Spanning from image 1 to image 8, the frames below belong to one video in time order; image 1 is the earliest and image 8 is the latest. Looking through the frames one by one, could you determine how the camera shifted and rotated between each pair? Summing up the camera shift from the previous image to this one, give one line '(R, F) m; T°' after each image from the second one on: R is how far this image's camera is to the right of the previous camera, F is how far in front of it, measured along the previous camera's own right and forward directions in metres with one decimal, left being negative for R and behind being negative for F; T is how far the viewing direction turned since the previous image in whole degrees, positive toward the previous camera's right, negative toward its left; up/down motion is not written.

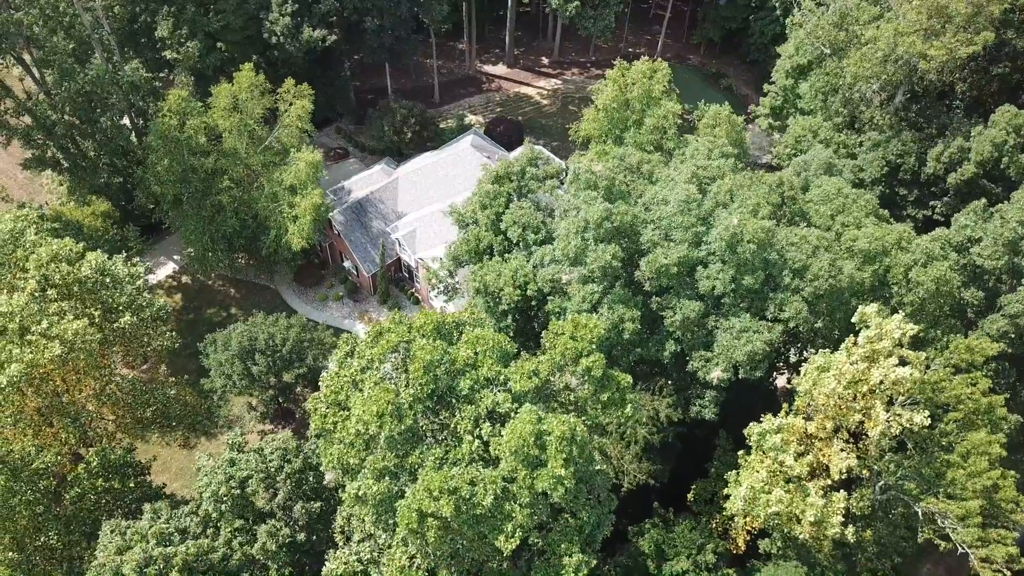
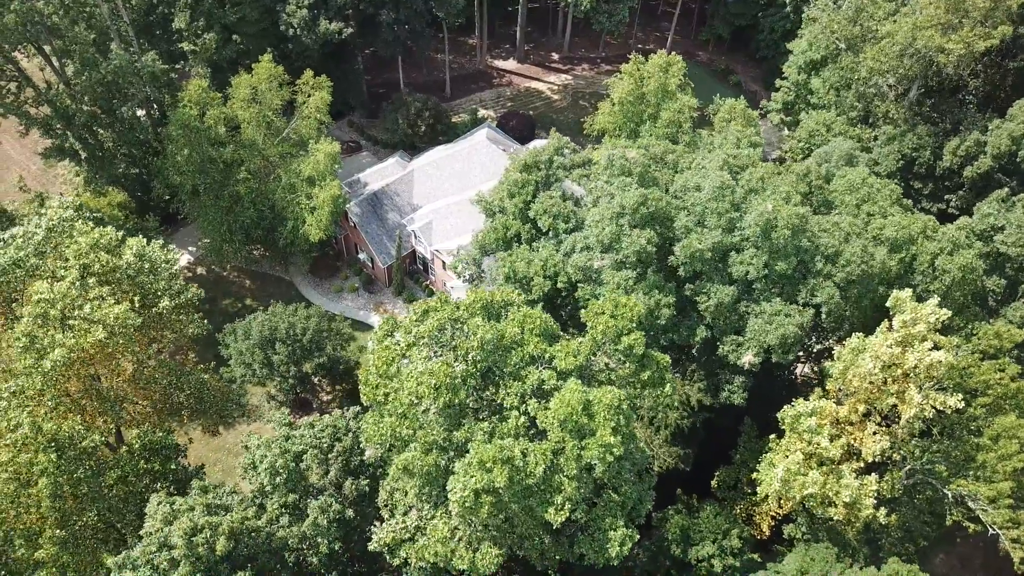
(-1.3, -0.3) m; 0°
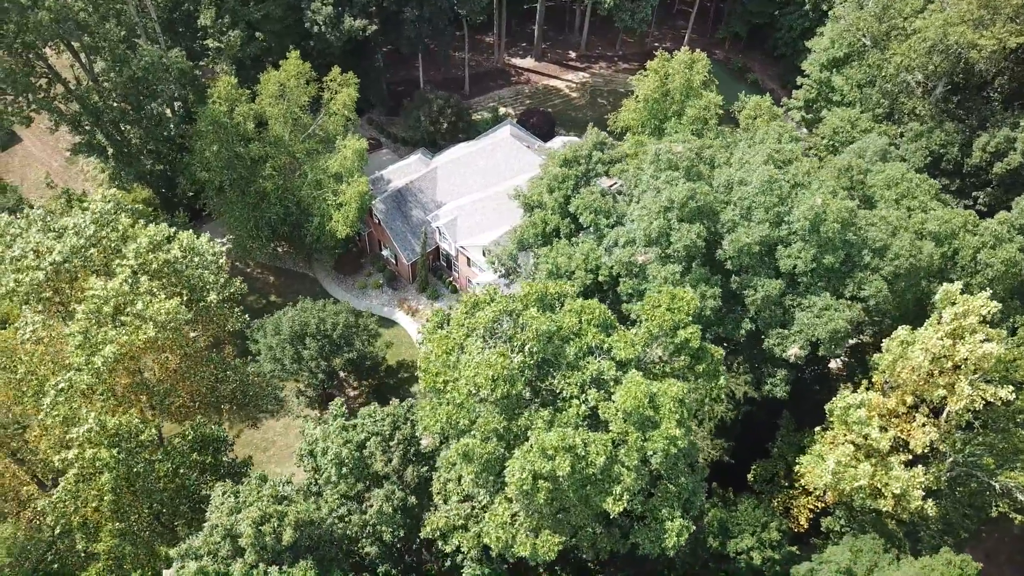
(-1.6, -0.2) m; 0°
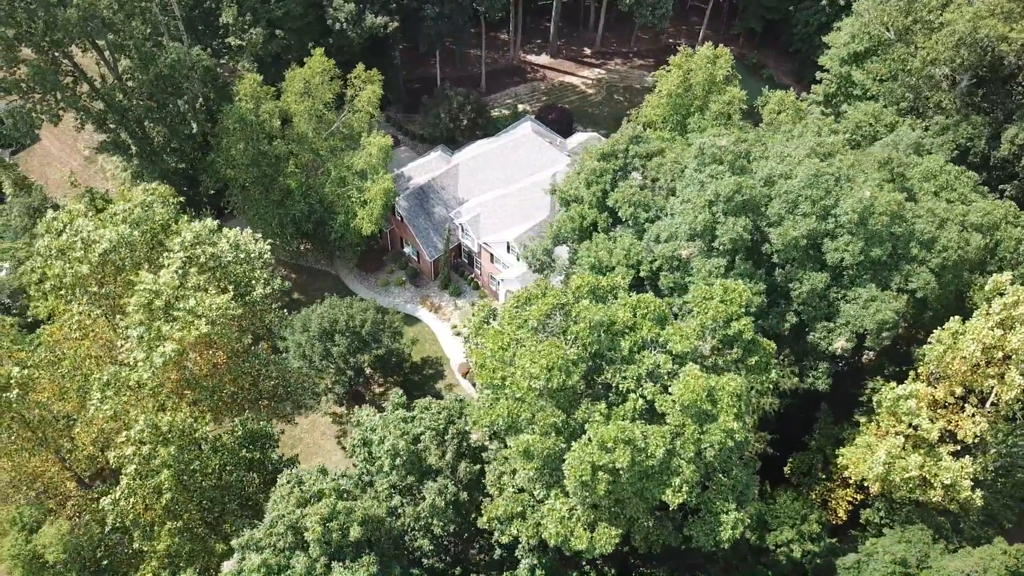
(-1.6, 0.0) m; 0°
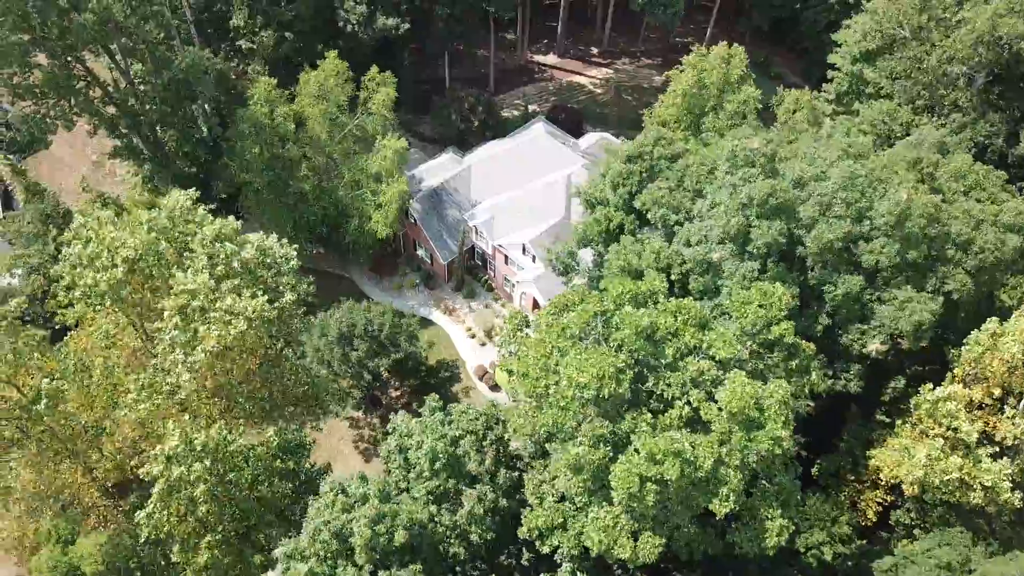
(-1.3, +0.2) m; 0°
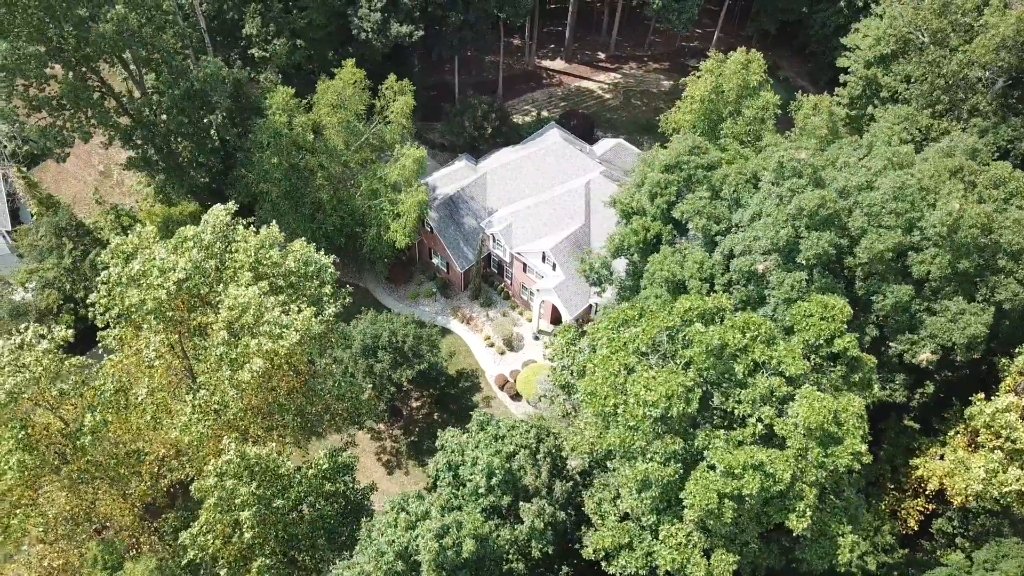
(-2.0, +0.4) m; +1°
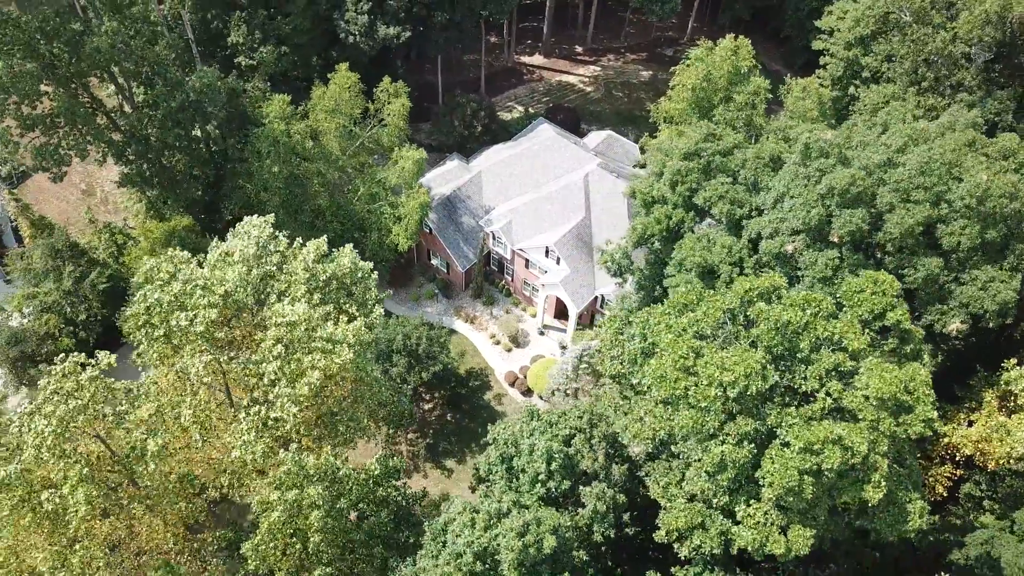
(-2.6, 0.0) m; +3°
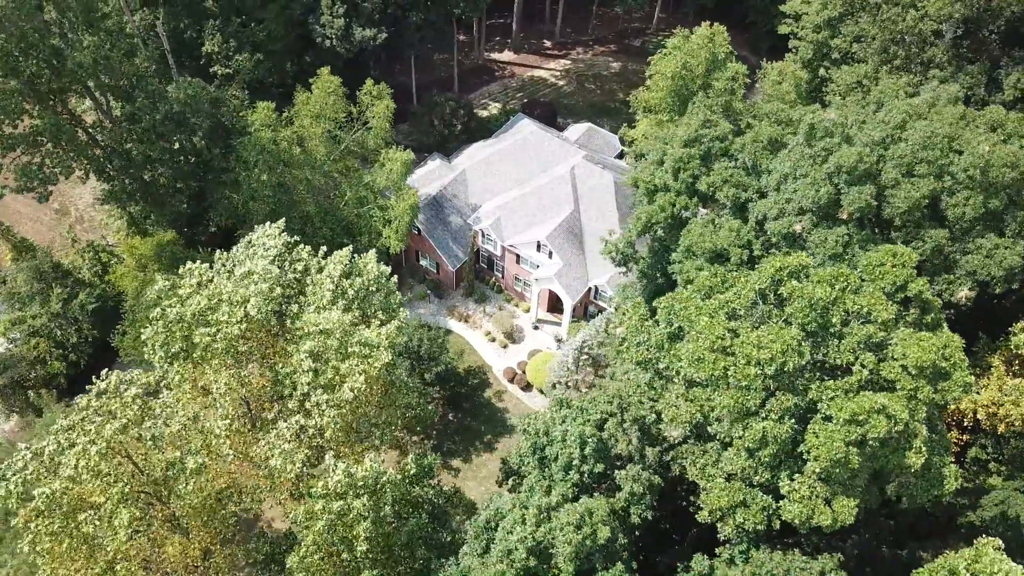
(-2.0, 0.0) m; +3°
